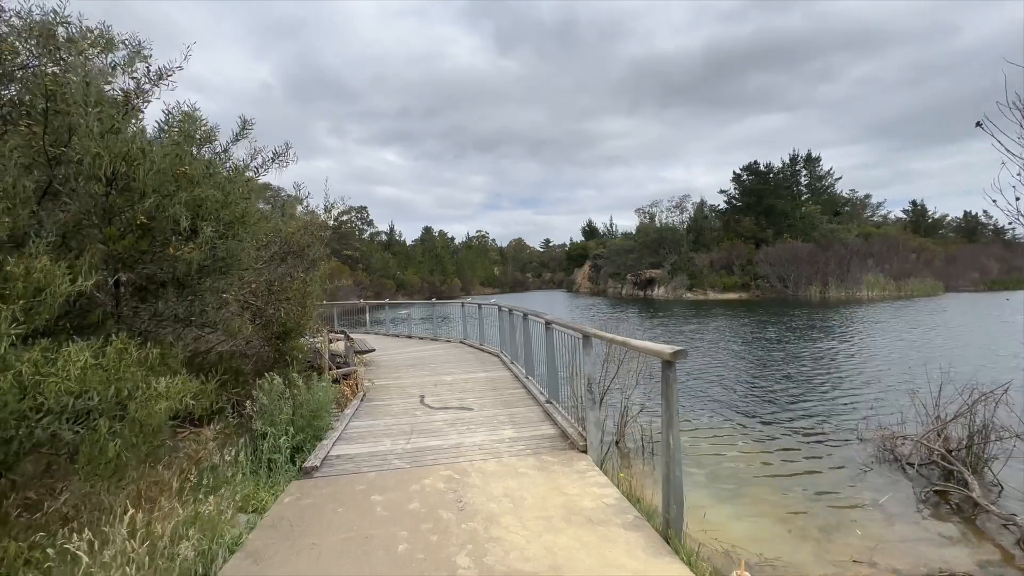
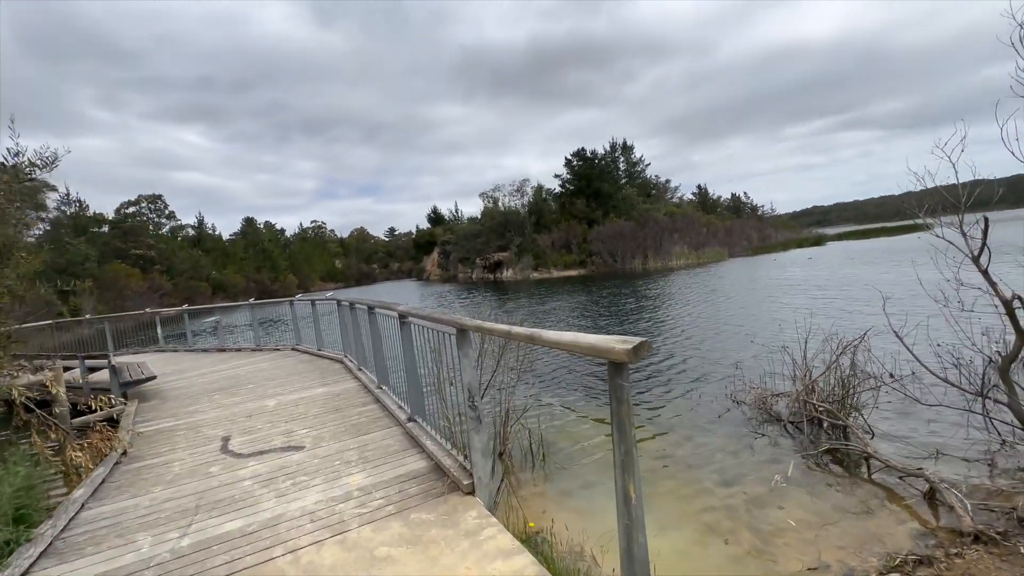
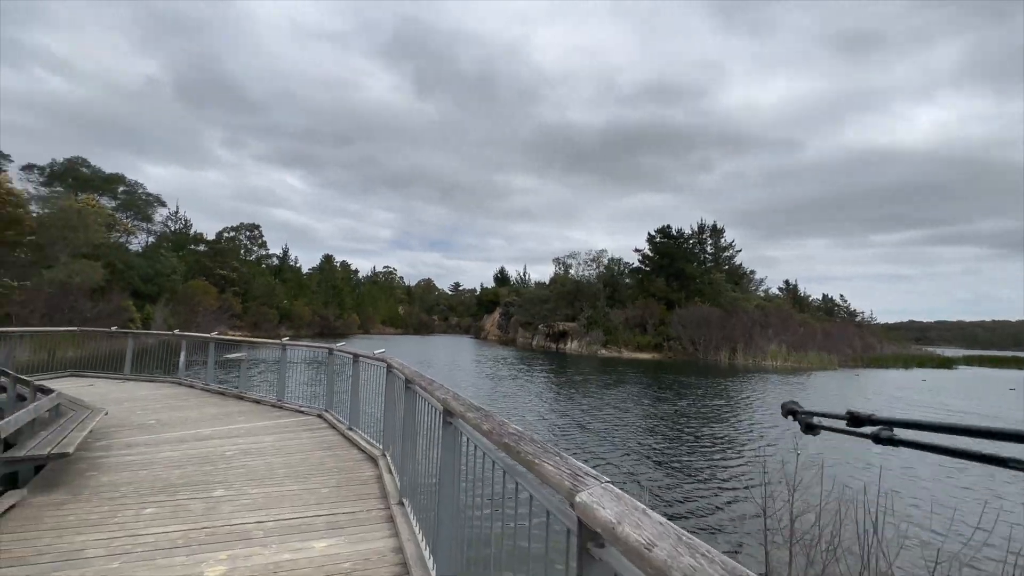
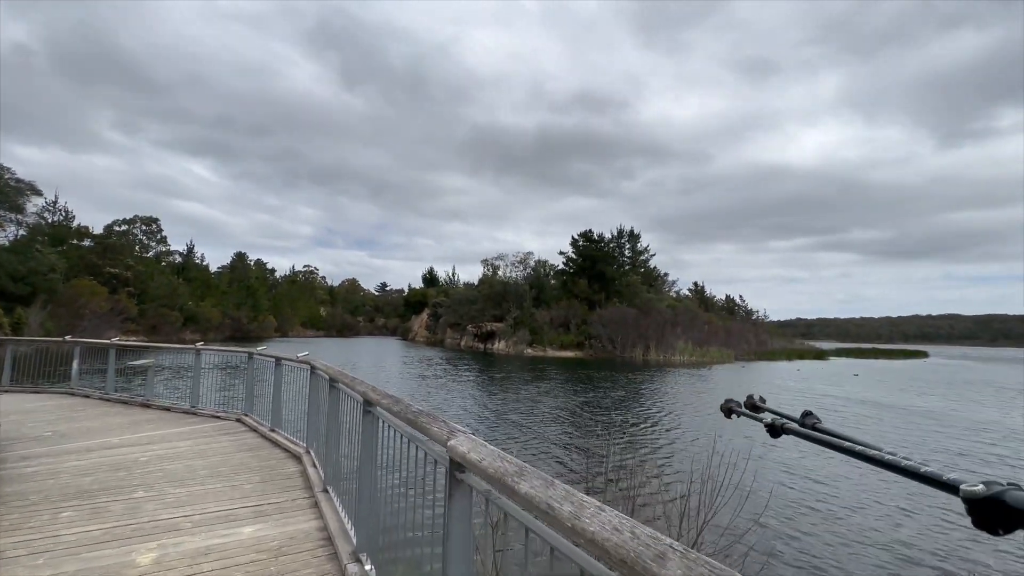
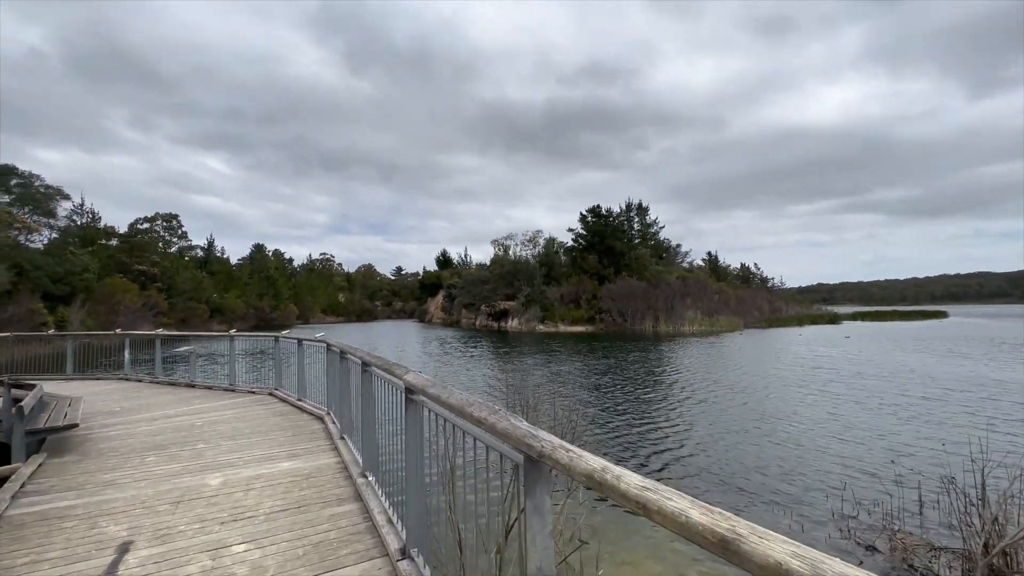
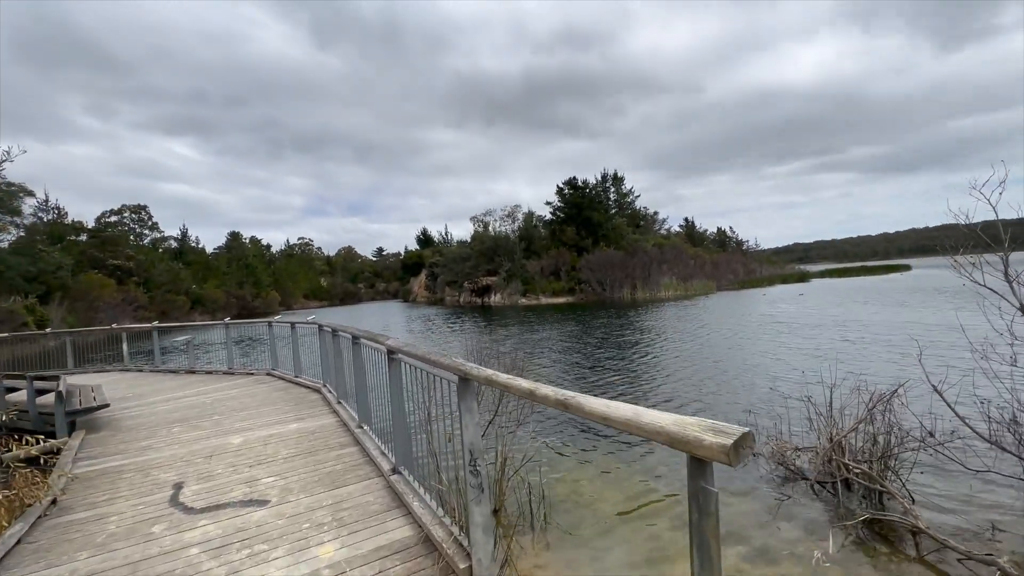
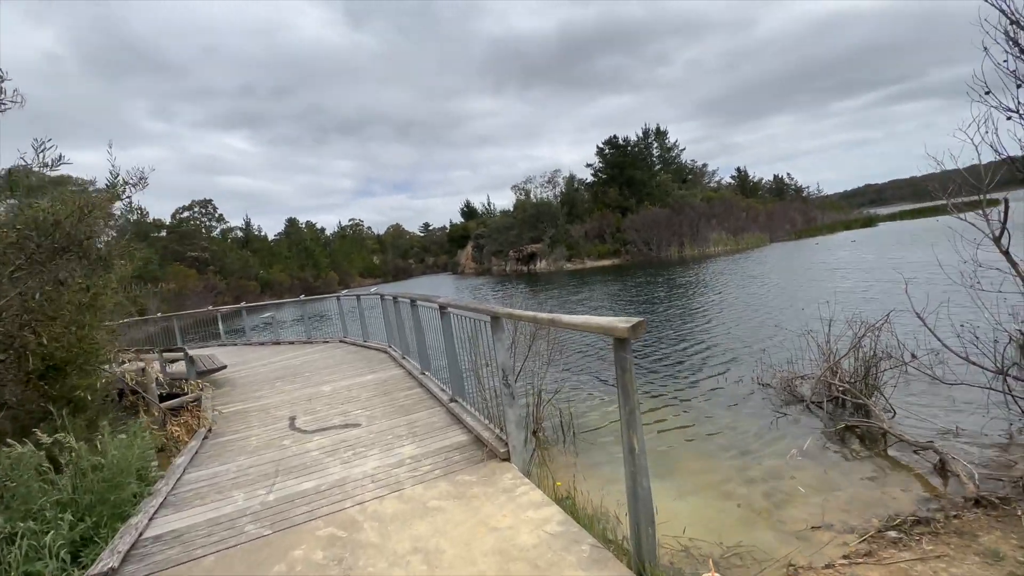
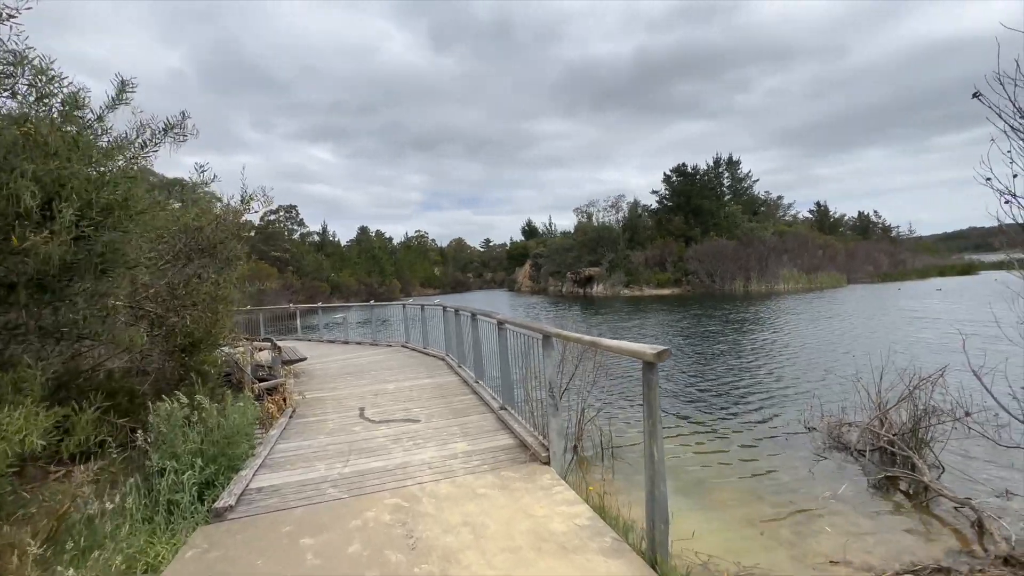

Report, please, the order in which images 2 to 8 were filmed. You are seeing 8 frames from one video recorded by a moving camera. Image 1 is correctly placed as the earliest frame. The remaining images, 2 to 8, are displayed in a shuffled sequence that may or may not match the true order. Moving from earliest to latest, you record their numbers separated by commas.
8, 7, 2, 6, 5, 4, 3
